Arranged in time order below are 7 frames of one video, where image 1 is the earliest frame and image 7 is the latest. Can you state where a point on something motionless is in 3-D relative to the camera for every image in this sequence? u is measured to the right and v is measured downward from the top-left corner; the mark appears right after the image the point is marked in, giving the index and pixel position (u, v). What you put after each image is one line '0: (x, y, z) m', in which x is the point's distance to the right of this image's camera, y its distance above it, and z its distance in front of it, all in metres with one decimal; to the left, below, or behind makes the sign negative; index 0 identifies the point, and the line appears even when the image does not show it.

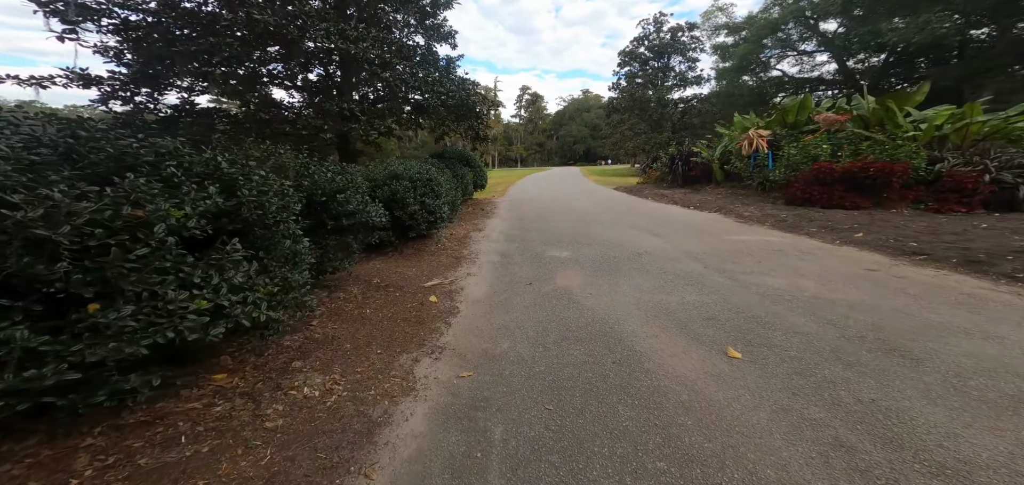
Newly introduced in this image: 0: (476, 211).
0: (-1.1, +0.9, +11.5) m
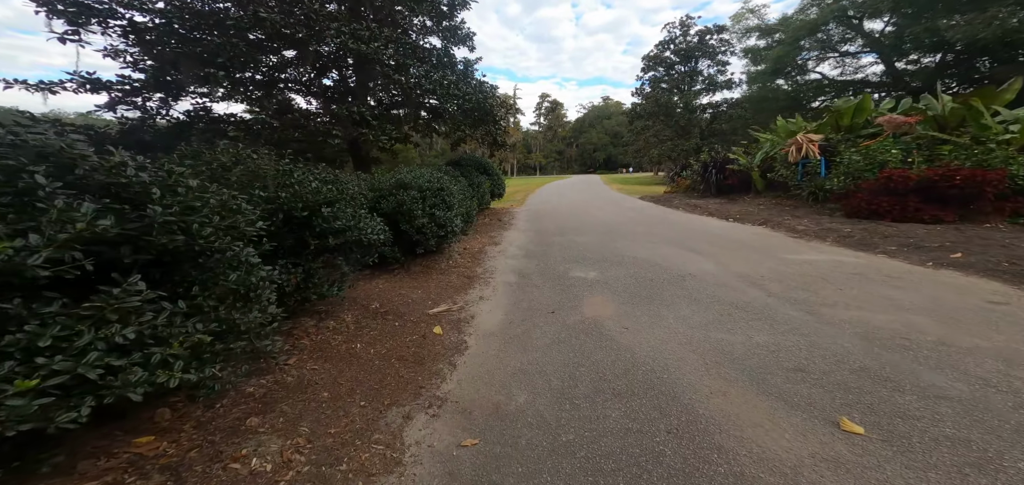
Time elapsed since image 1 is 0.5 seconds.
0: (-0.6, +0.6, +10.8) m
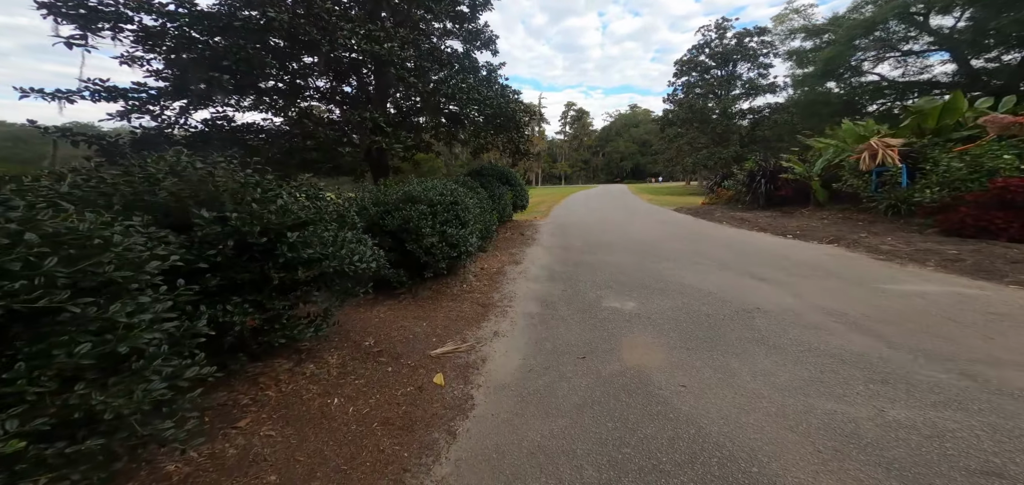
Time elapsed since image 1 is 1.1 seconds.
0: (+0.1, +0.2, +9.9) m
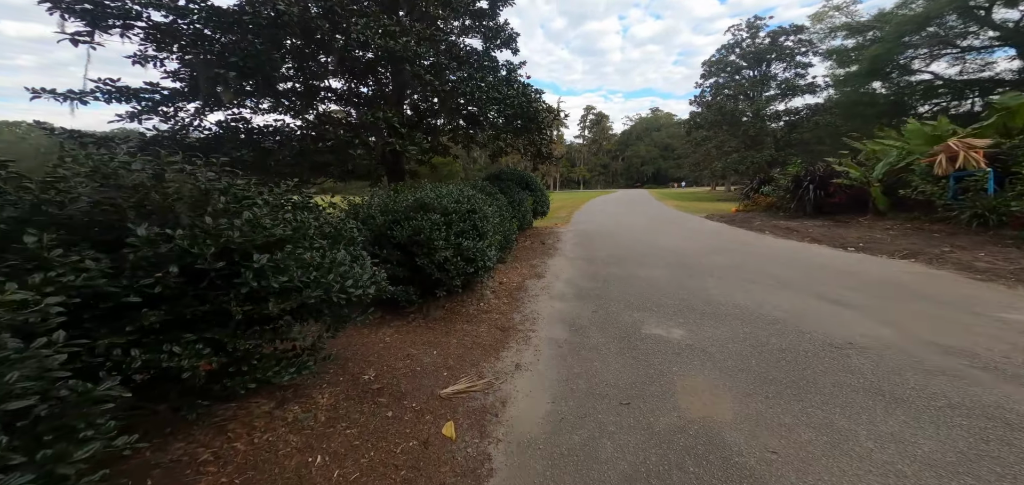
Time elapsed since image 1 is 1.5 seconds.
0: (+0.6, -0.1, +9.2) m
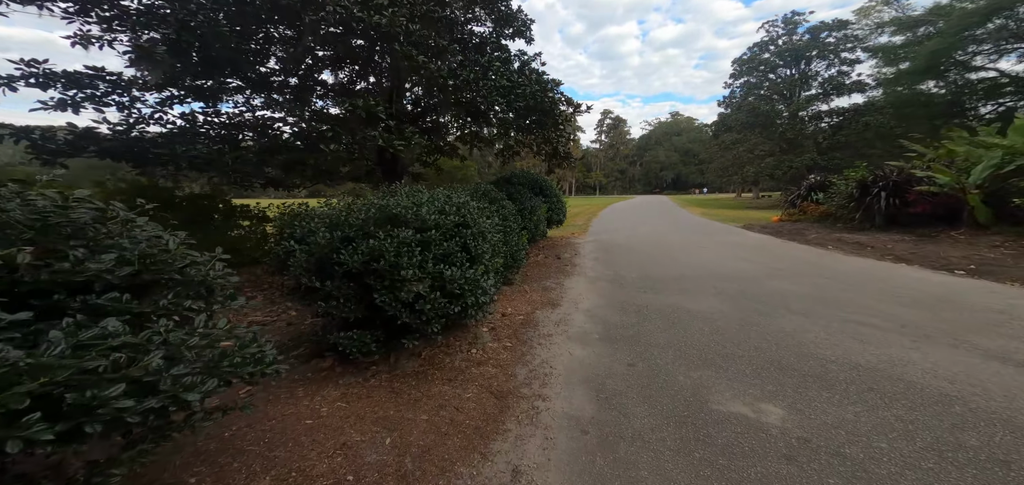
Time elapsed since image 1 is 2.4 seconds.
0: (+0.8, -0.4, +7.7) m
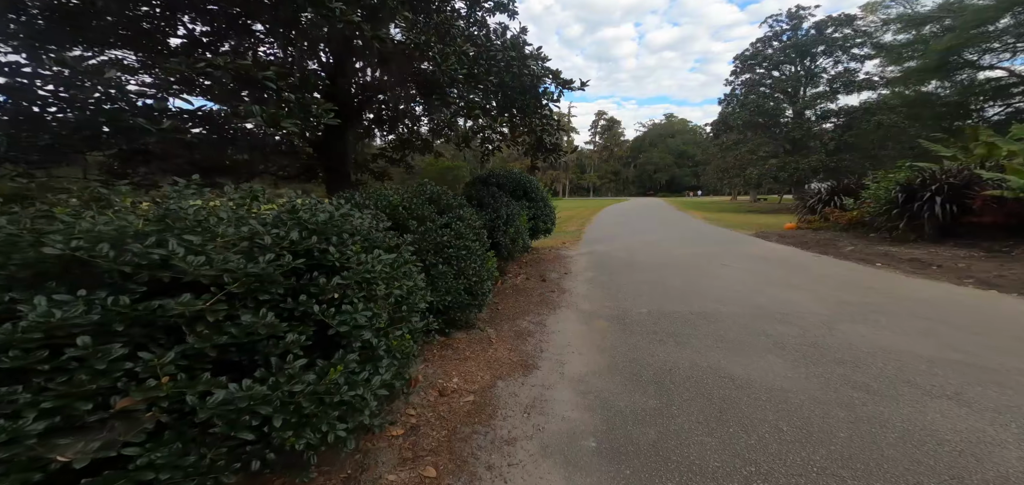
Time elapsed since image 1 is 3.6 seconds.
0: (+0.3, -0.6, +6.0) m
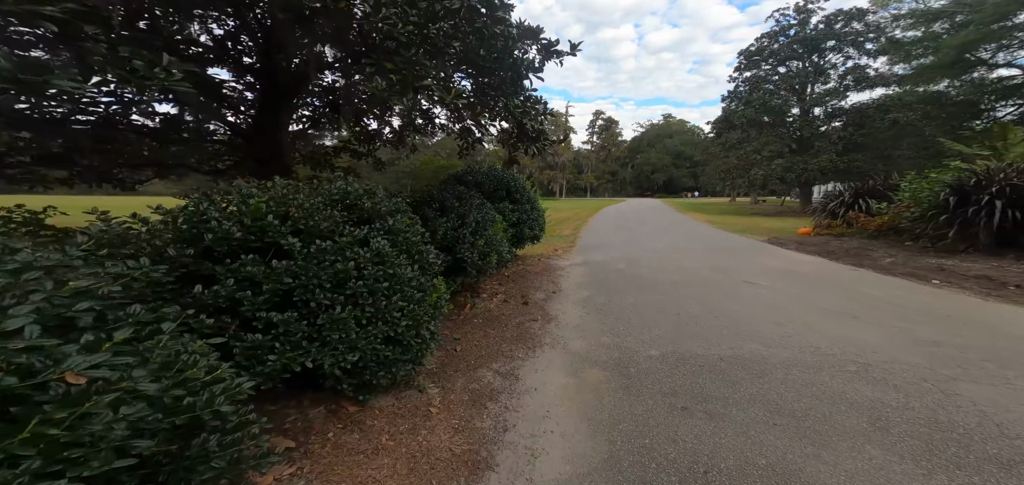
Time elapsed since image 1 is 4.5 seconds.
0: (0.0, -0.8, +4.7) m
